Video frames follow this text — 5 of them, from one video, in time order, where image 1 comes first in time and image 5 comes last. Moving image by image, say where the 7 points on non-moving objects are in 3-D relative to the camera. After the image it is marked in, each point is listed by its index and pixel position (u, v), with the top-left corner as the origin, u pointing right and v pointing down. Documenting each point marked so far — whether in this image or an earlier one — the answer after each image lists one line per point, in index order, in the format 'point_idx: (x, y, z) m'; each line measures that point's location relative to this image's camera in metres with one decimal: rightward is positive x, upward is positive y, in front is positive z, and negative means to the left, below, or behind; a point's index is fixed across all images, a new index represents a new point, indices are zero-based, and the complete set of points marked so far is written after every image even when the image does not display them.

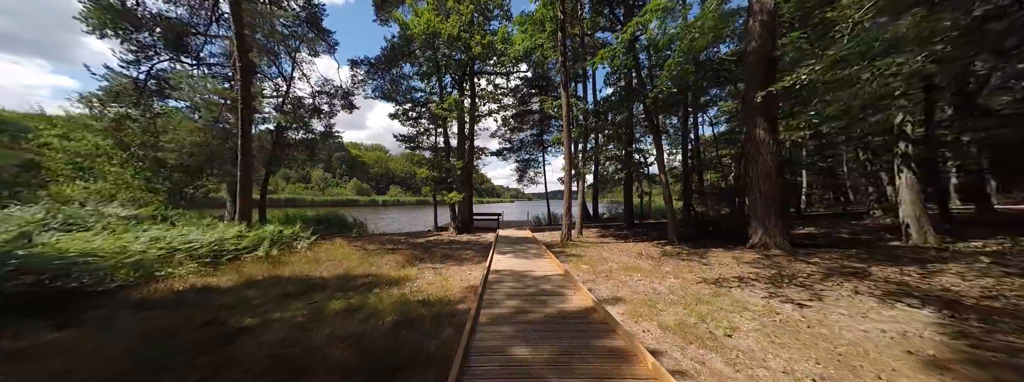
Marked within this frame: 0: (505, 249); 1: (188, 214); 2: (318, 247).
0: (-0.2, -1.8, +8.1) m
1: (-12.4, -0.9, +10.0) m
2: (-6.3, -1.8, +8.5) m
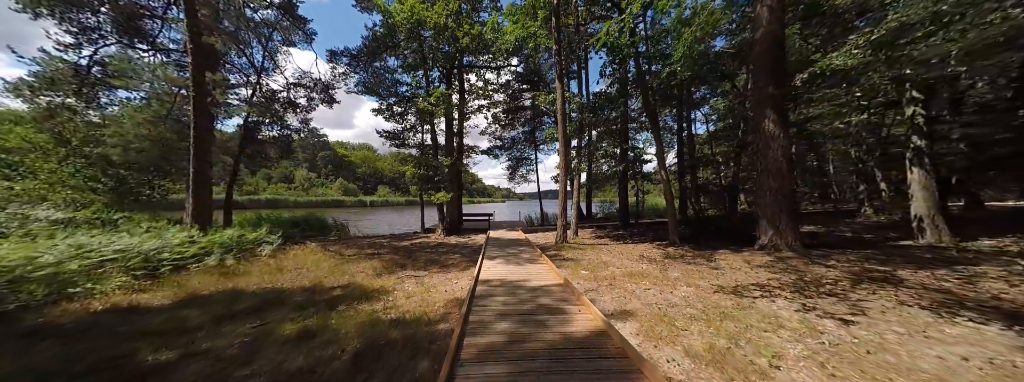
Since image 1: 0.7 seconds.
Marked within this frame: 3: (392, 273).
0: (-0.4, -1.8, +7.4) m
1: (-12.7, -0.9, +8.9) m
2: (-6.5, -1.8, +7.6) m
3: (-2.9, -2.0, +6.3) m
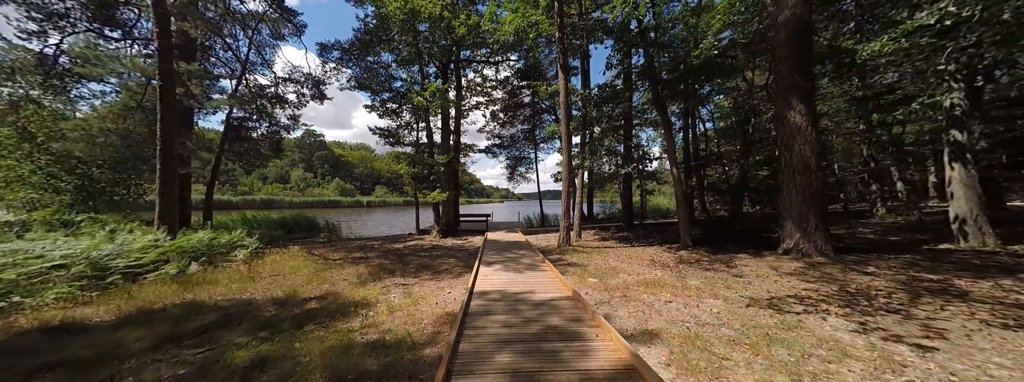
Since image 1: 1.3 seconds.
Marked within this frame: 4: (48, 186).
0: (-0.5, -1.7, +6.8) m
1: (-12.7, -0.9, +8.2) m
2: (-6.5, -1.8, +6.9) m
3: (-2.9, -1.9, +5.7) m
4: (-14.2, +0.1, +8.1) m
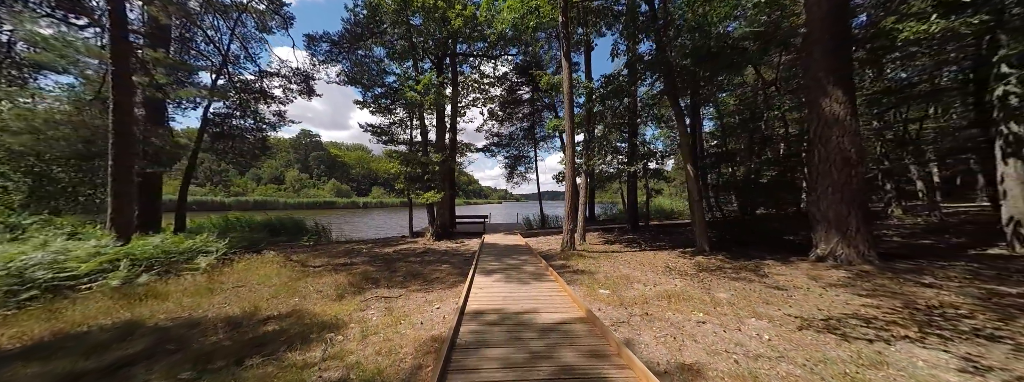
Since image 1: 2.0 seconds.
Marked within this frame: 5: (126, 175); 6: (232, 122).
0: (-0.5, -1.7, +6.1) m
1: (-12.7, -0.9, +7.4) m
2: (-6.5, -1.8, +6.2) m
3: (-2.9, -1.9, +5.0) m
4: (-14.3, +0.2, +7.3) m
5: (-8.9, +0.4, +6.1) m
6: (-13.8, +3.5, +13.1) m
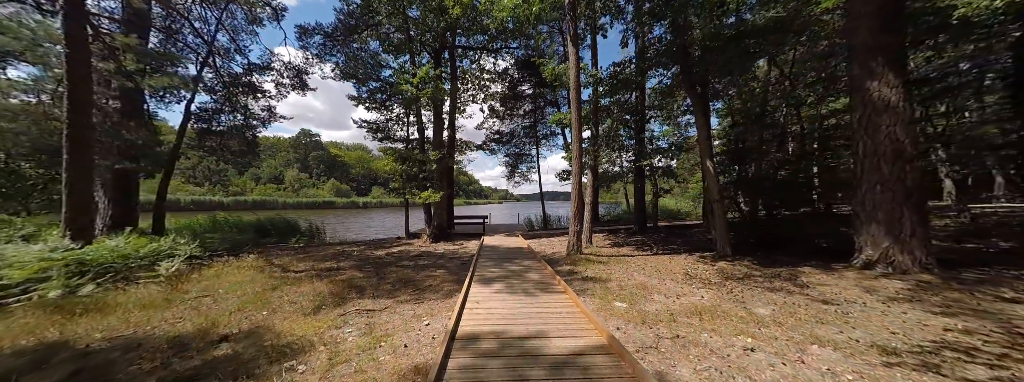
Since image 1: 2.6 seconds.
0: (-0.4, -1.7, +5.5) m
1: (-12.7, -0.8, +6.8) m
2: (-6.5, -1.7, +5.6) m
3: (-2.9, -1.9, +4.3) m
4: (-14.2, +0.2, +6.7) m
5: (-8.9, +0.4, +5.5) m
6: (-13.8, +3.6, +12.5) m
